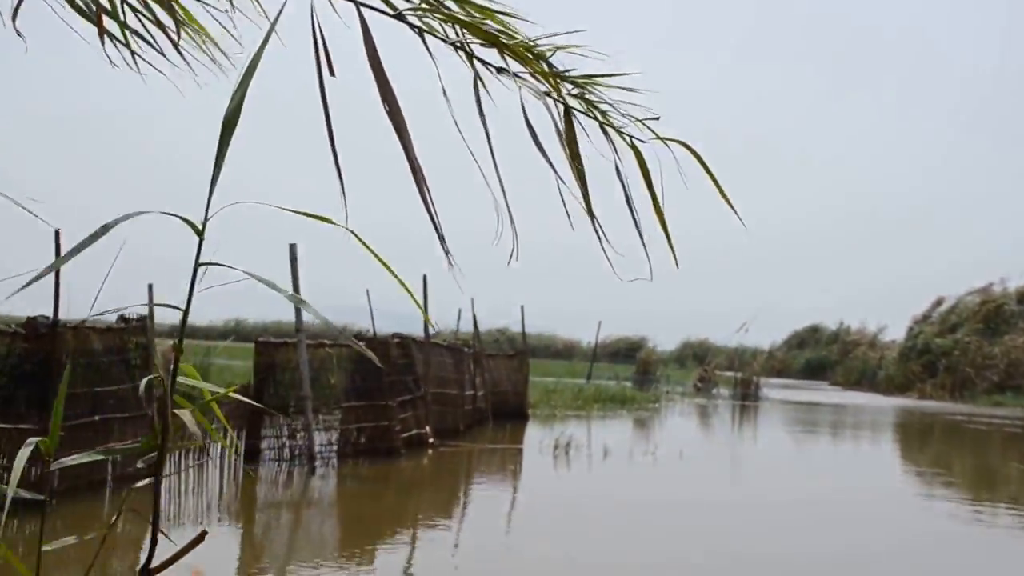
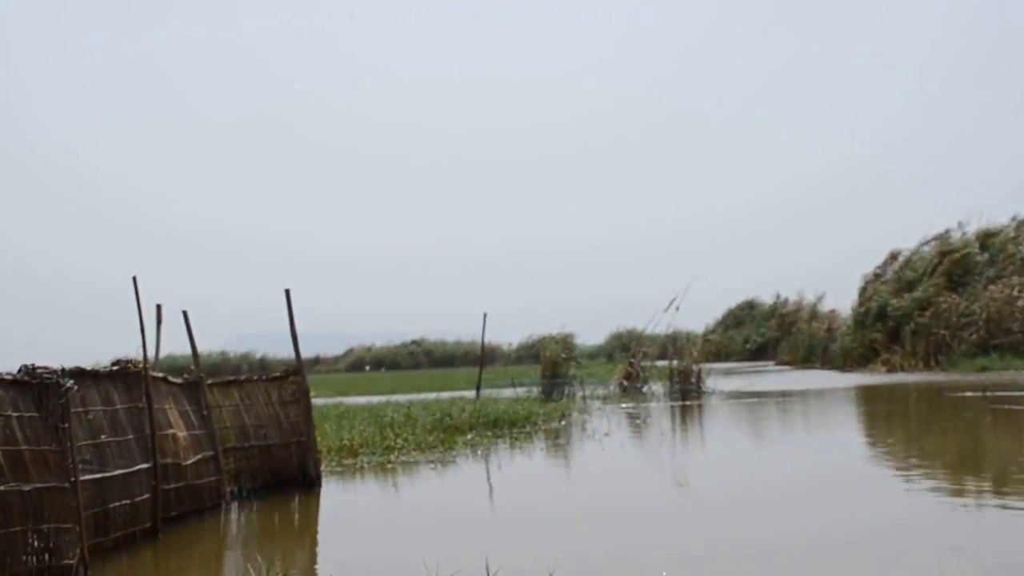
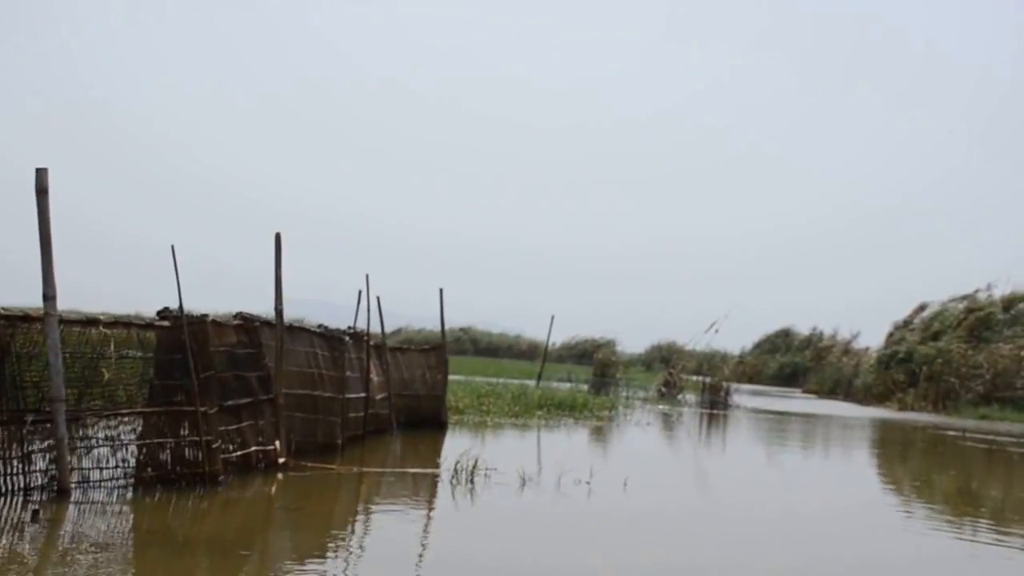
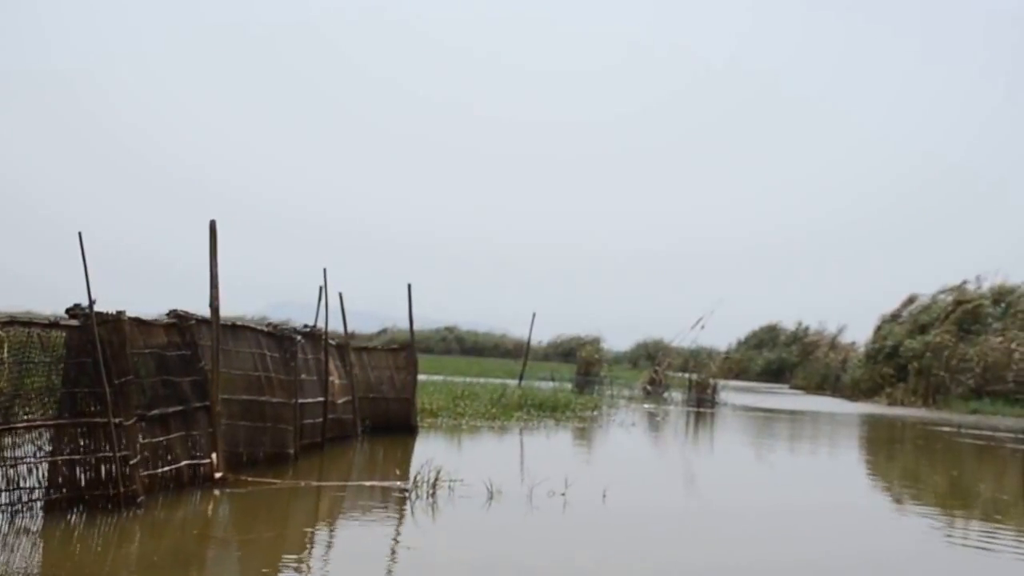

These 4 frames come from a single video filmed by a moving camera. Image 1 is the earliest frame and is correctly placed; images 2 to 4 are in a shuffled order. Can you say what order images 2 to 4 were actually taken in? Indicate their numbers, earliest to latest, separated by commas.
3, 4, 2
